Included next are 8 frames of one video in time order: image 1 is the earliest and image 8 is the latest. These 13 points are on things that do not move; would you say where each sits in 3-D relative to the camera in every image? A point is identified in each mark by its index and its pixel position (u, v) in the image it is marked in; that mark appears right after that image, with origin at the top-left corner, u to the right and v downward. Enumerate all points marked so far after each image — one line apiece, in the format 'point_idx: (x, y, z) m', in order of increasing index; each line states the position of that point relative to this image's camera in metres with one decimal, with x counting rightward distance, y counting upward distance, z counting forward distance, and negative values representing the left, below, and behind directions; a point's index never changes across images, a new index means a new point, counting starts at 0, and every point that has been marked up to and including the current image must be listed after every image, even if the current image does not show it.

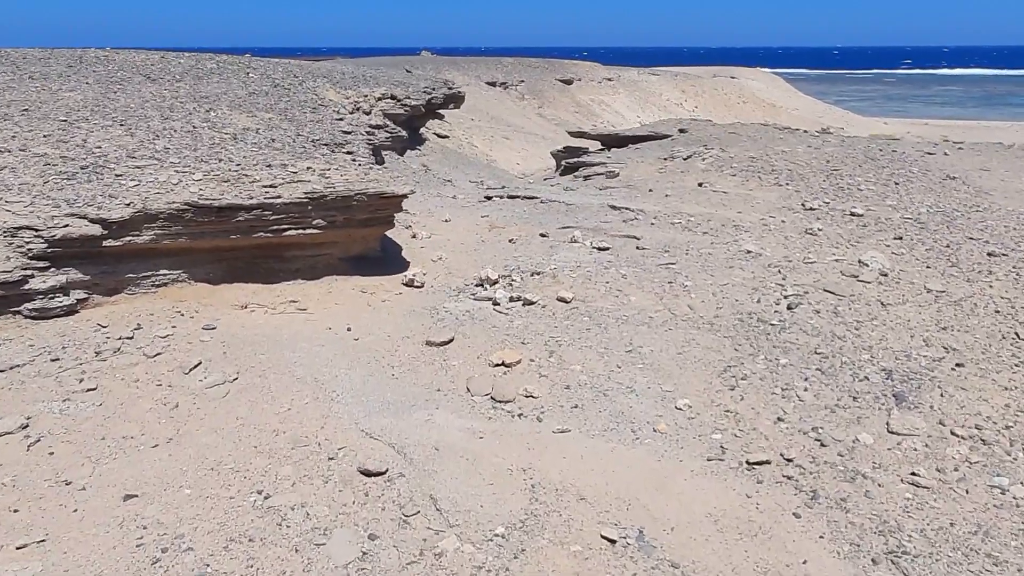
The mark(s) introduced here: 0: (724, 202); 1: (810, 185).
0: (+3.7, +1.5, +11.6) m
1: (+5.5, +1.9, +12.4) m
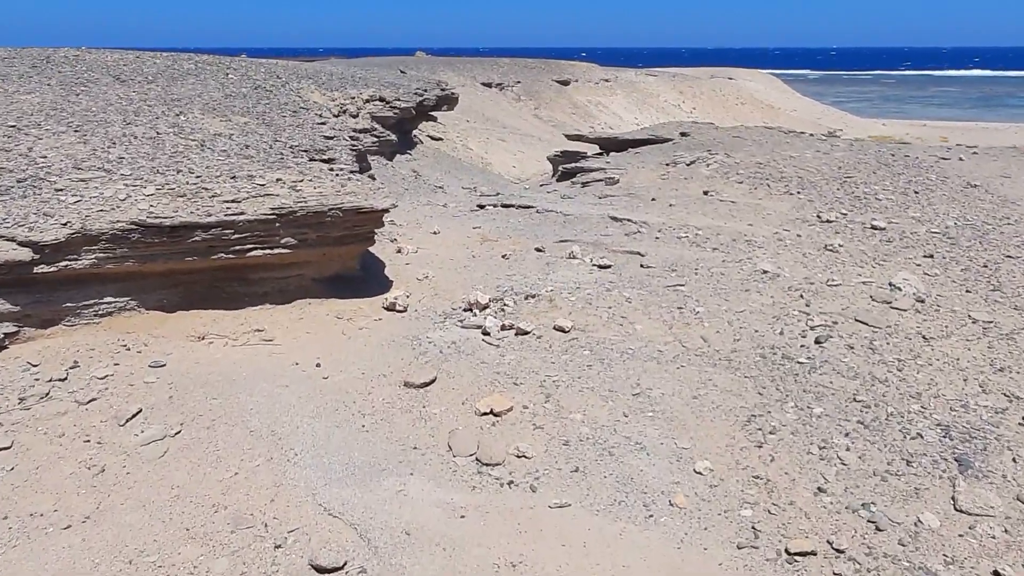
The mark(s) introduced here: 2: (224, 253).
0: (+3.6, +1.2, +10.8) m
1: (+5.4, +1.6, +11.6) m
2: (-2.9, +0.3, +6.7) m
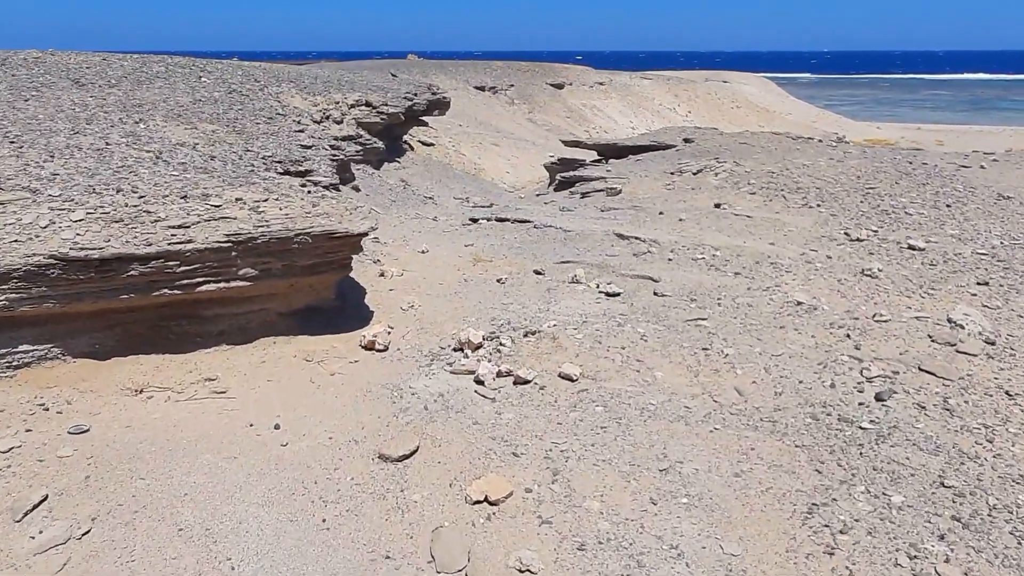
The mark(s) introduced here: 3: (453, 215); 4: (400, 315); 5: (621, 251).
0: (+3.5, +0.8, +9.8) m
1: (+5.3, +1.3, +10.7) m
2: (-2.9, 0.0, +5.6) m
3: (-1.2, +1.5, +13.3) m
4: (-1.3, -0.3, +7.5) m
5: (+1.5, +0.5, +9.2) m
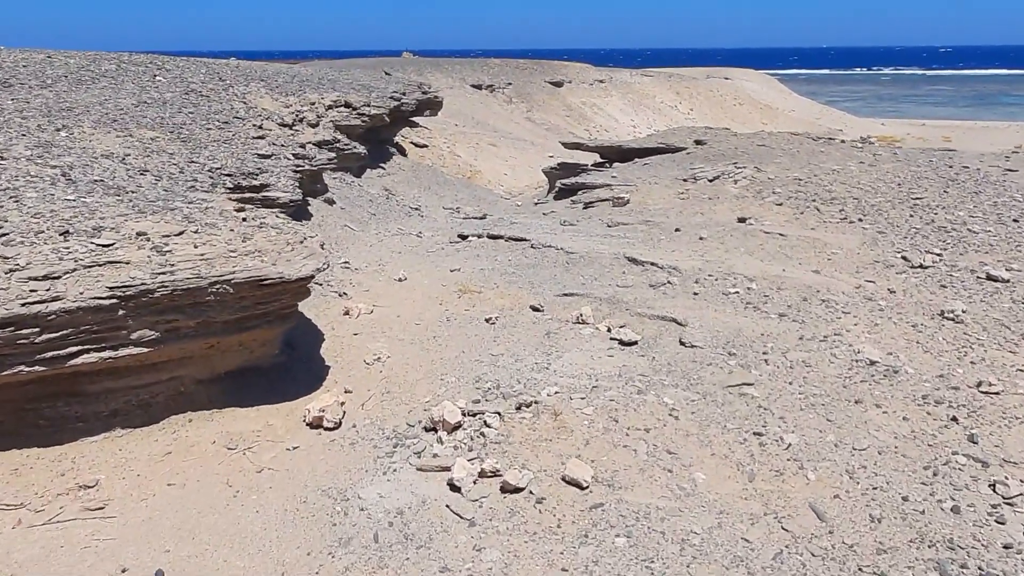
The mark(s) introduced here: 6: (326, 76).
0: (+3.4, +0.4, +8.3) m
1: (+5.2, +0.9, +9.1) m
2: (-3.0, -0.5, +4.1) m
3: (-1.3, +1.0, +11.8) m
4: (-1.3, -0.8, +6.0) m
5: (+1.4, +0.1, +7.7) m
6: (-5.2, +6.0, +18.9) m
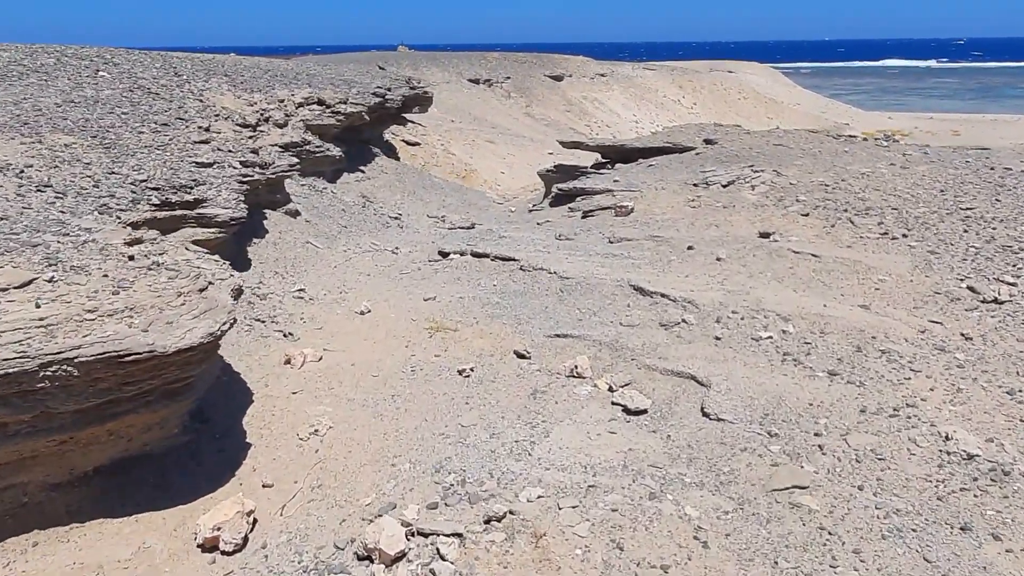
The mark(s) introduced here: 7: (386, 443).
0: (+3.2, +0.1, +6.9) m
1: (+5.0, +0.5, +7.8) m
2: (-3.2, -0.9, +2.8) m
3: (-1.4, +0.7, +10.4) m
4: (-1.5, -1.1, +4.6) m
5: (+1.2, -0.3, +6.3) m
6: (-5.4, +5.7, +17.5) m
7: (-0.9, -1.1, +4.7) m
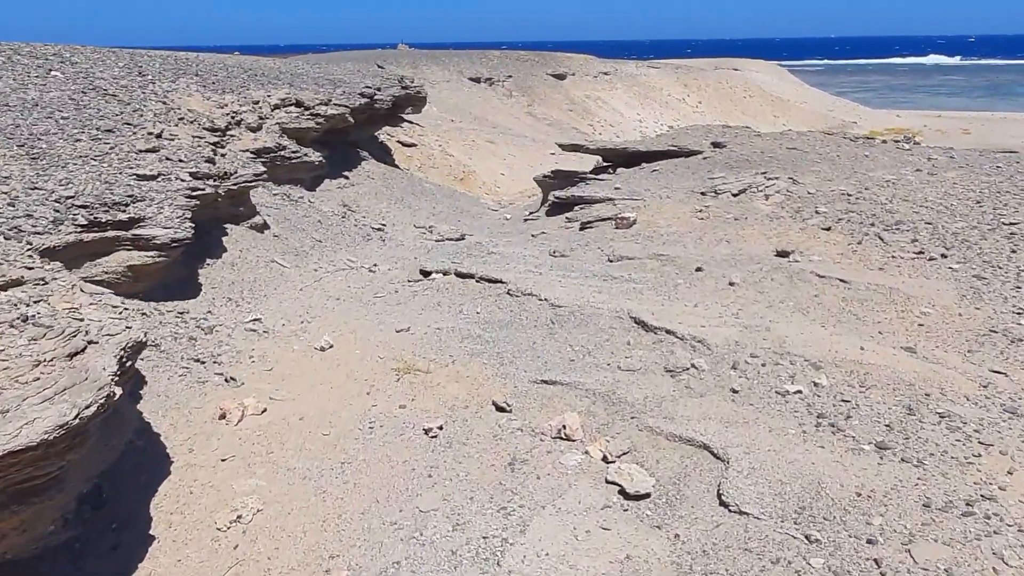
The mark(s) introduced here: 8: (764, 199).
0: (+3.1, -0.2, +5.9) m
1: (+4.9, +0.2, +6.8) m
2: (-3.3, -1.2, +1.8) m
3: (-1.6, +0.4, +9.5) m
4: (-1.7, -1.4, +3.7) m
5: (+1.1, -0.6, +5.4) m
6: (-5.5, +5.4, +16.5) m
7: (-1.1, -1.4, +3.7) m
8: (+3.8, +1.3, +10.0) m
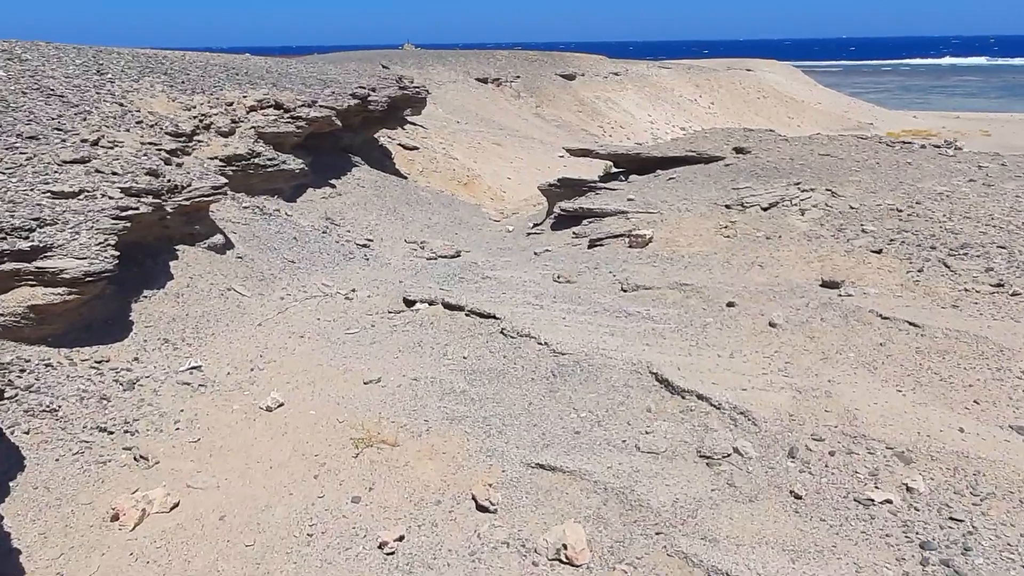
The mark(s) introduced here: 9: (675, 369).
0: (+3.0, -0.6, +4.7) m
1: (+4.8, -0.1, +5.5) m
2: (-3.5, -1.5, +0.7) m
3: (-1.6, 0.0, +8.3) m
4: (-1.8, -1.8, +2.5) m
5: (+1.0, -1.0, +4.1) m
6: (-5.4, +5.0, +15.4) m
7: (-1.2, -1.7, +2.5) m
8: (+3.8, +0.9, +8.7) m
9: (+1.2, -0.6, +5.0) m
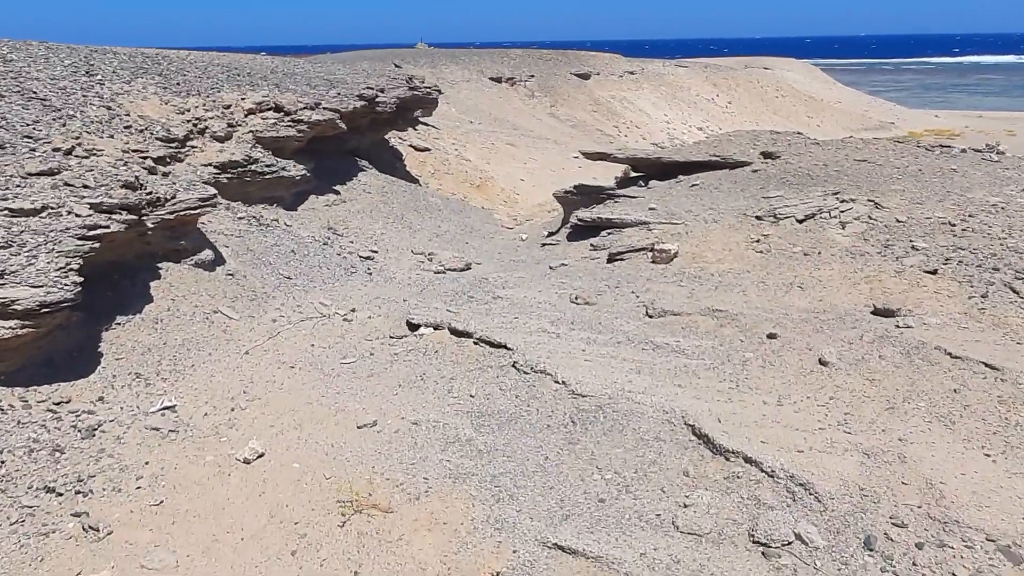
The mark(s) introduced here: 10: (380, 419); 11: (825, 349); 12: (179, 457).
0: (+3.1, -0.8, +3.9) m
1: (+4.9, -0.4, +4.7) m
2: (-3.5, -1.7, 0.0) m
3: (-1.4, -0.2, +7.6) m
4: (-1.8, -2.0, +1.9) m
5: (+1.0, -1.2, +3.4) m
6: (-5.1, +4.9, +14.8) m
7: (-1.1, -2.0, +1.9) m
8: (+3.9, +0.7, +8.0) m
9: (+1.3, -0.8, +4.3) m
10: (-1.0, -1.0, +4.9) m
11: (+2.4, -0.5, +5.1) m
12: (-2.2, -1.1, +4.4) m
